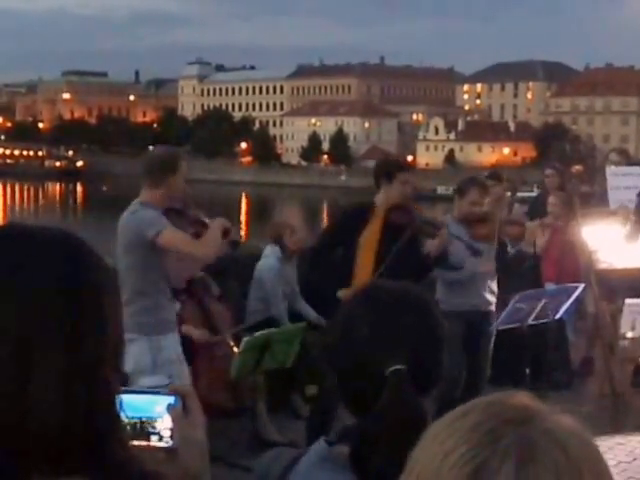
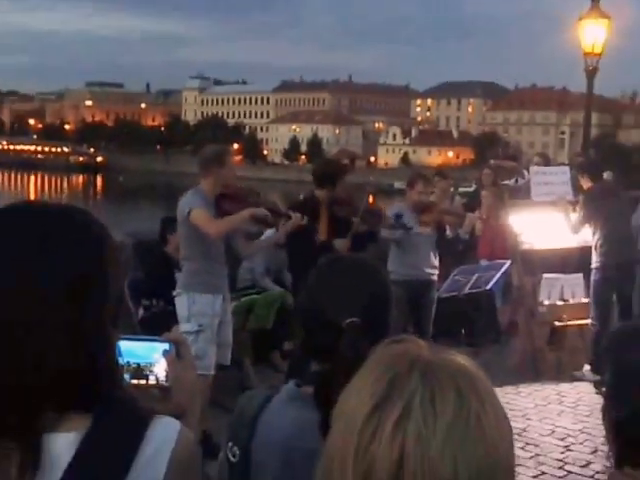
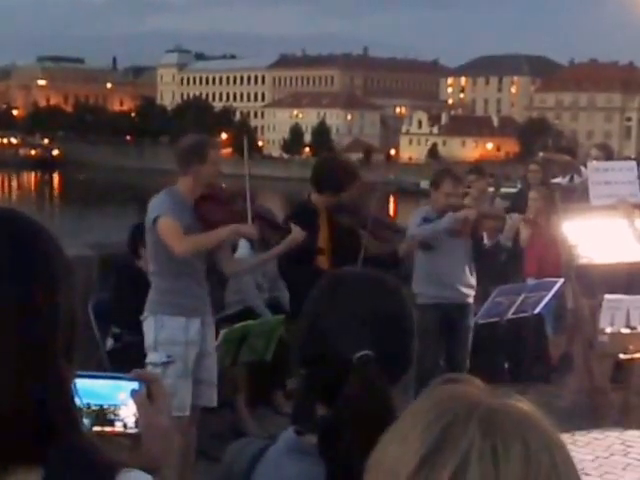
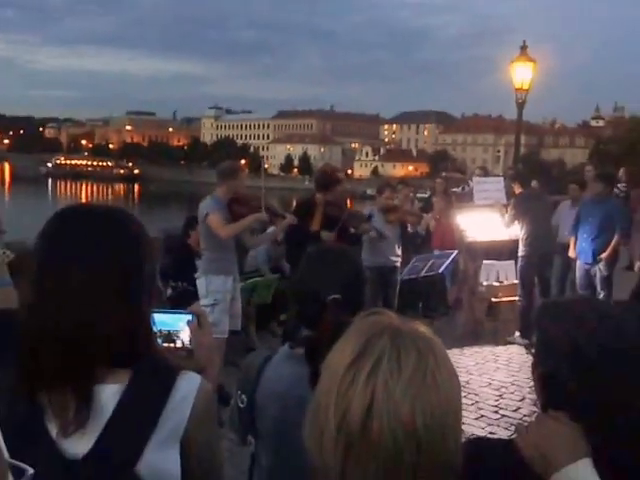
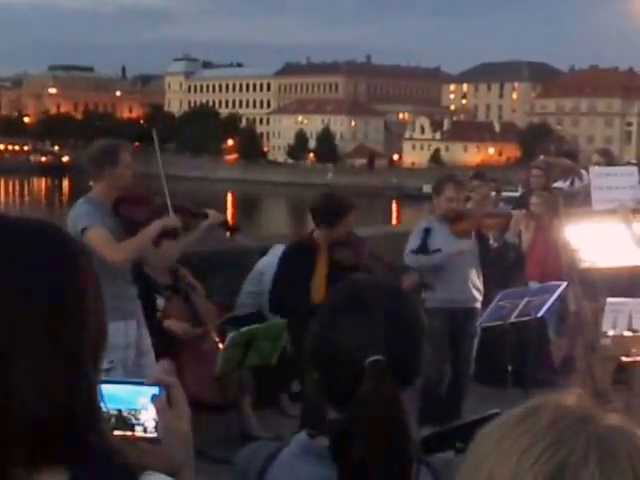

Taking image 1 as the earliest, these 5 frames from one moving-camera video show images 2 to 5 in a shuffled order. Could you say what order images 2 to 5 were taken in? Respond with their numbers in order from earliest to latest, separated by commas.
5, 3, 2, 4
